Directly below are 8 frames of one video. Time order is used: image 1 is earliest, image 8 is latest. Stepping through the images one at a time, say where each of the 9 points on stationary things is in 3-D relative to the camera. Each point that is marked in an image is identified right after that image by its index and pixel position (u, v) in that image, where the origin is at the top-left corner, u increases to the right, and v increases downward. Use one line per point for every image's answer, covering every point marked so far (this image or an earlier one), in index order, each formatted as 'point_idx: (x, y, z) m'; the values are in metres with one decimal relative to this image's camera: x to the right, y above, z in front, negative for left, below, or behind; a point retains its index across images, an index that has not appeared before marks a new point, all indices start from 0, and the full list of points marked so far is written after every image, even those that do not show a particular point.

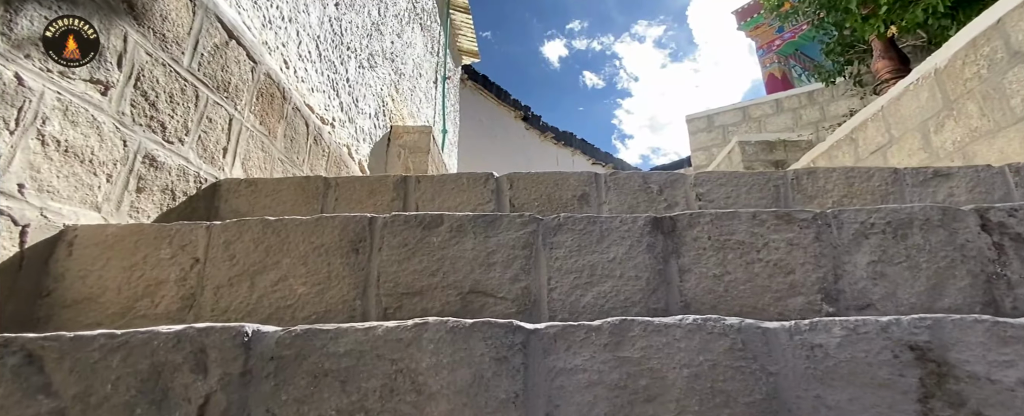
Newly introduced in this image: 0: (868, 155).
0: (+1.5, +0.2, +2.1) m
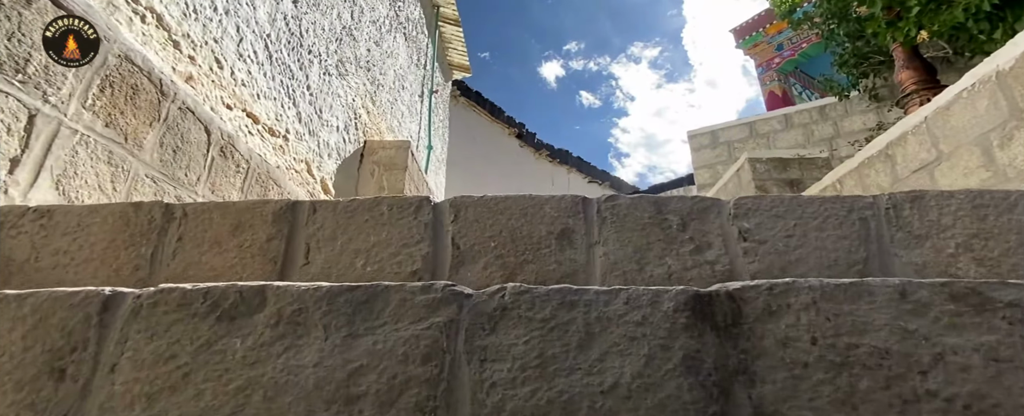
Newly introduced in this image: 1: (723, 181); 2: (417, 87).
0: (+1.4, +0.1, +1.8) m
1: (+1.5, +0.2, +3.6) m
2: (-0.8, +1.0, +4.0) m
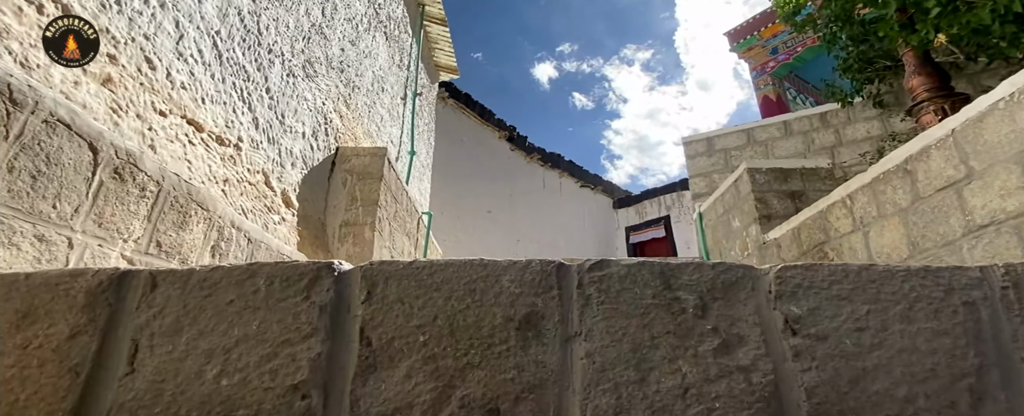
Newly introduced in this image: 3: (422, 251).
0: (+1.4, +0.1, +1.6) m
1: (+1.4, +0.1, +3.5) m
2: (-0.9, +0.9, +3.8) m
3: (-0.7, -0.3, +3.7) m
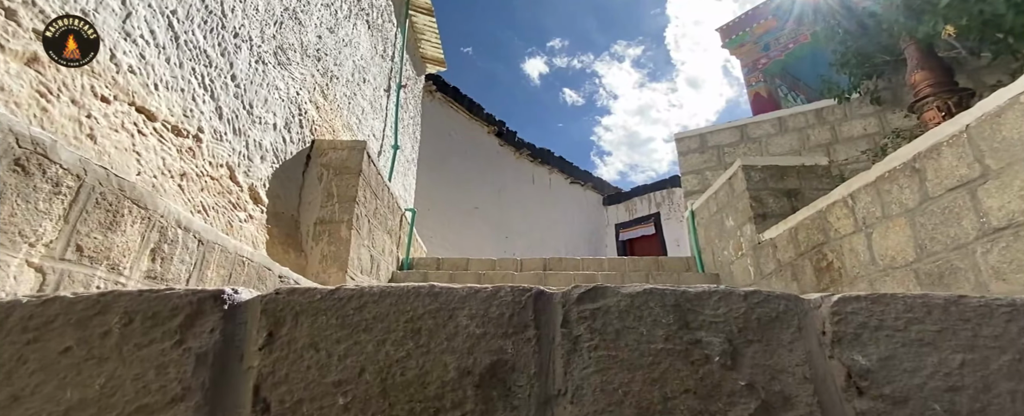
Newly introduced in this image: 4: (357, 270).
0: (+1.3, 0.0, +1.5) m
1: (+1.4, +0.1, +3.4) m
2: (-1.0, +0.9, +3.7) m
3: (-0.8, -0.3, +3.6) m
4: (-0.8, -0.3, +2.5) m
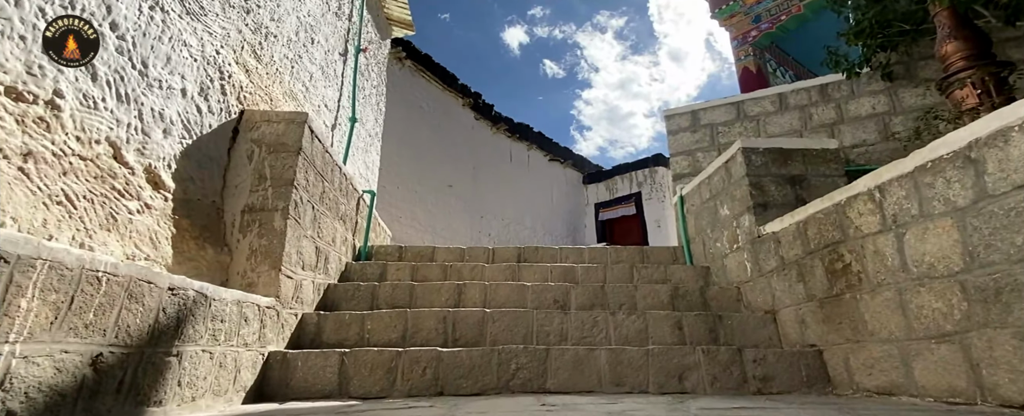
0: (+1.2, 0.0, +1.2) m
1: (+1.2, +0.2, +3.1) m
2: (-1.1, +1.1, +3.2) m
3: (-1.0, -0.2, +3.2) m
4: (-0.9, -0.2, +2.1) m
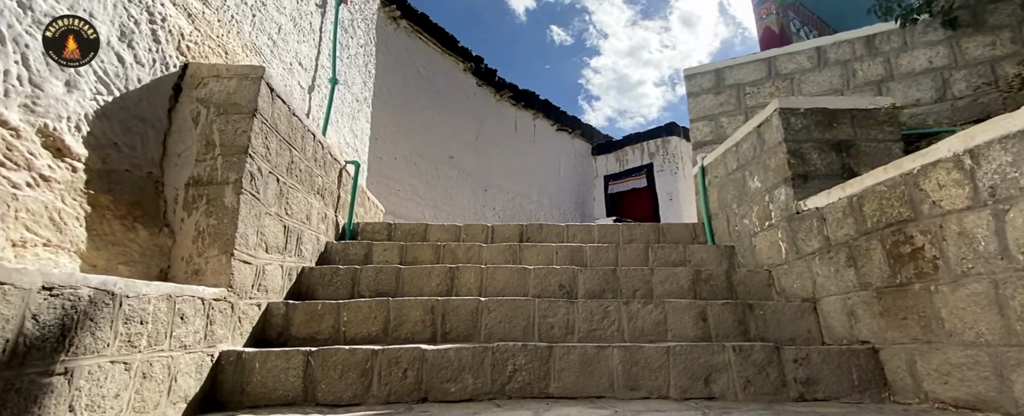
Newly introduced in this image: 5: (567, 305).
0: (+1.2, +0.1, +0.9) m
1: (+1.2, +0.4, +2.7) m
2: (-1.1, +1.2, +2.9) m
3: (-1.0, 0.0, +2.9) m
4: (-0.9, -0.1, +1.8) m
5: (+0.2, -0.4, +2.0) m
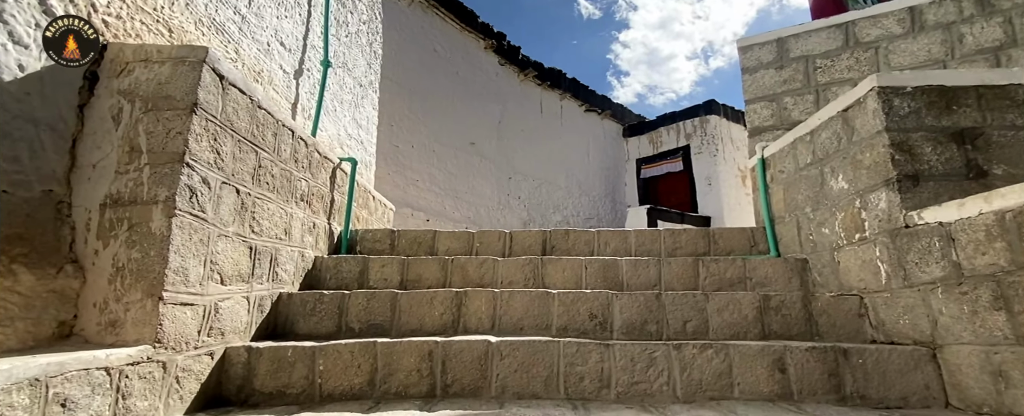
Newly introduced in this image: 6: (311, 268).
0: (+1.2, 0.0, +0.4) m
1: (+1.3, +0.4, +2.2) m
2: (-1.0, +1.2, +2.4) m
3: (-0.9, 0.0, +2.5) m
4: (-0.9, -0.2, +1.4) m
5: (+0.3, -0.4, +1.5) m
6: (-0.9, -0.3, +2.2) m
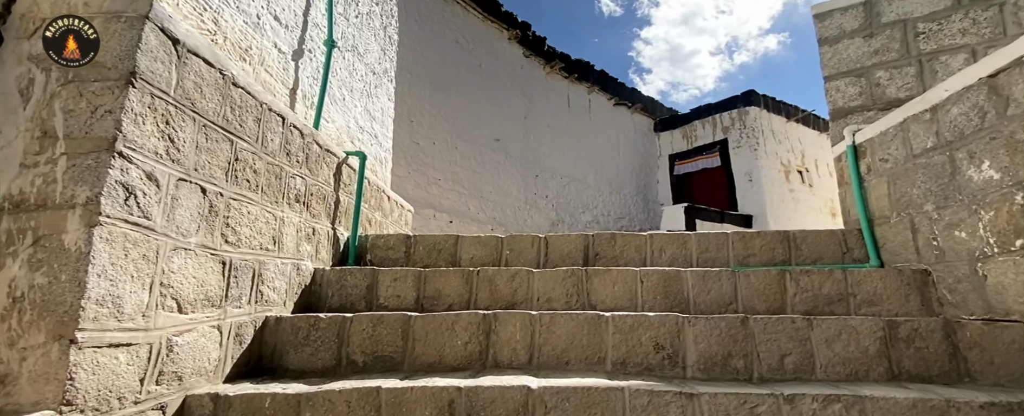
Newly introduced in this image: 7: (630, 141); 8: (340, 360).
0: (+1.3, 0.0, -0.1) m
1: (+1.4, +0.4, +1.7) m
2: (-0.9, +1.2, +2.1) m
3: (-0.7, 0.0, +2.1) m
4: (-0.8, -0.2, +1.1) m
5: (+0.4, -0.4, +1.1) m
6: (-0.7, -0.3, +1.8) m
7: (+2.0, +1.1, +8.4) m
8: (-0.5, -0.5, +1.5) m
